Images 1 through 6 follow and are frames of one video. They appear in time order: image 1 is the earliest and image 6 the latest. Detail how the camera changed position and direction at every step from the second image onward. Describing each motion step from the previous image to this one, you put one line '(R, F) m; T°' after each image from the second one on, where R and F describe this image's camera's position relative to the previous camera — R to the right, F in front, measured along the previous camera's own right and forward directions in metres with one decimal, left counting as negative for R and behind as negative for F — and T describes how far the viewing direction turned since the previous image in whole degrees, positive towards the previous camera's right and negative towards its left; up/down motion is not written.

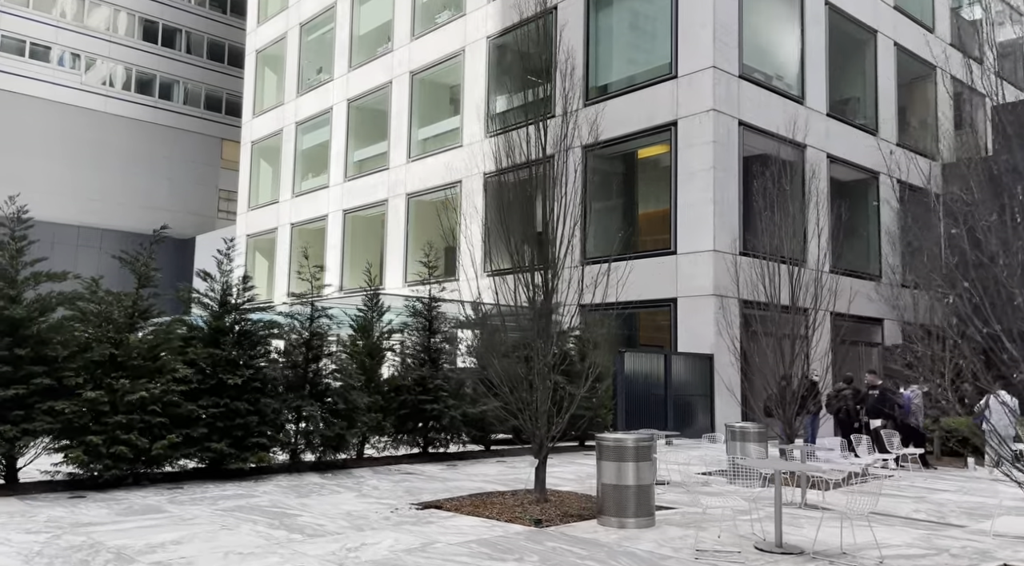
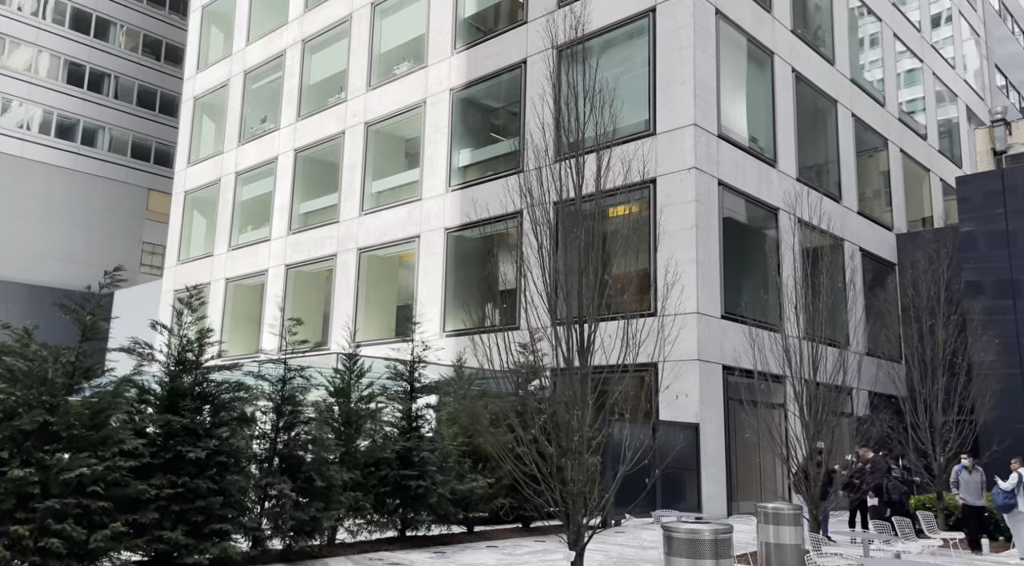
(-0.8, +1.2) m; +5°
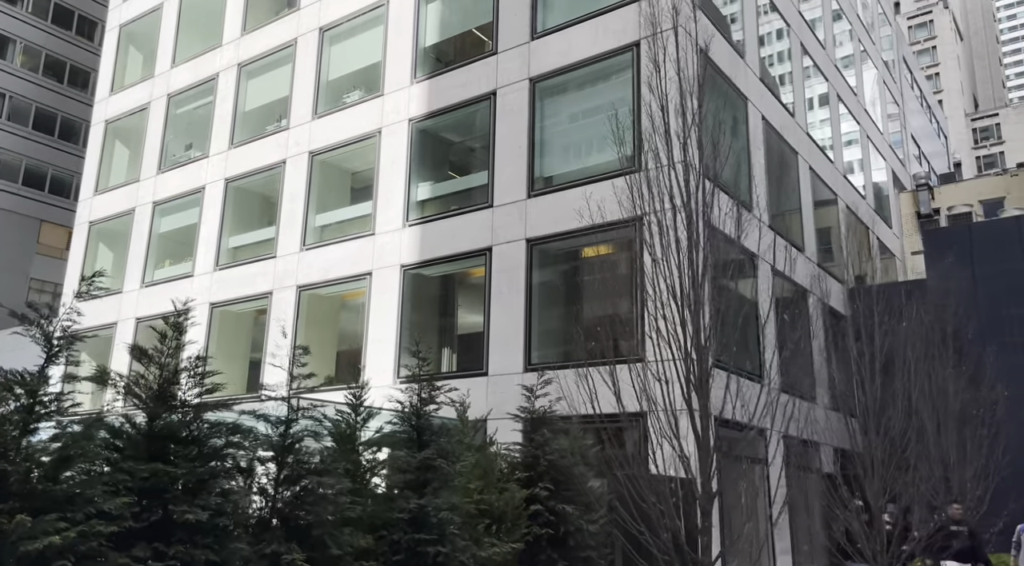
(-1.4, +1.4) m; +7°
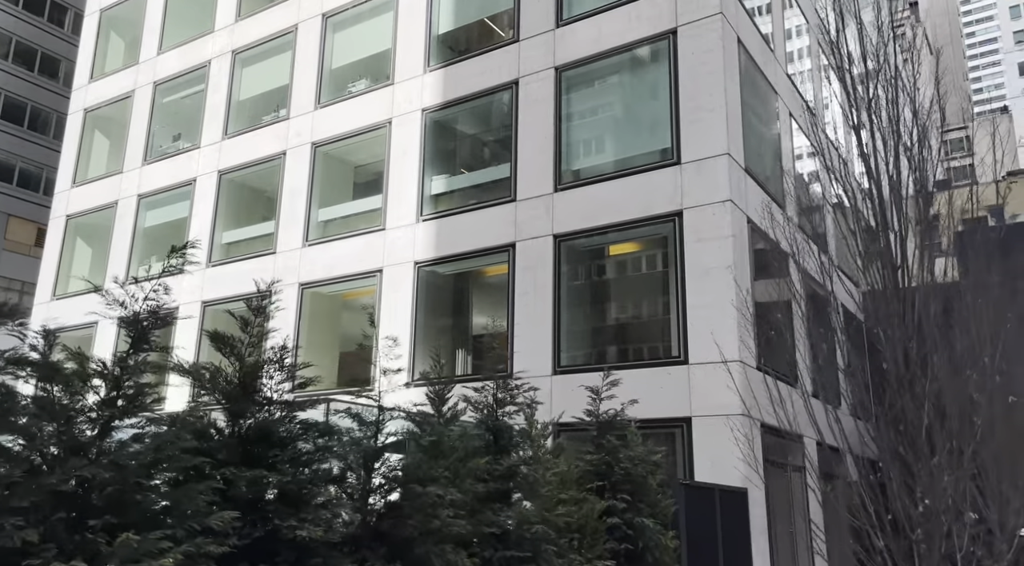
(-1.2, +0.9) m; +3°
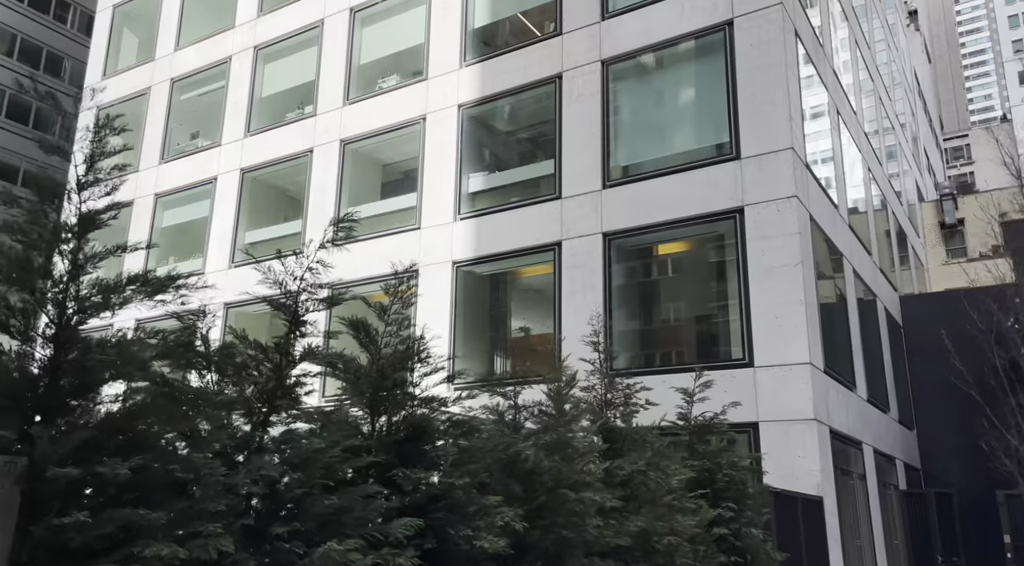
(-1.1, +0.6) m; +1°
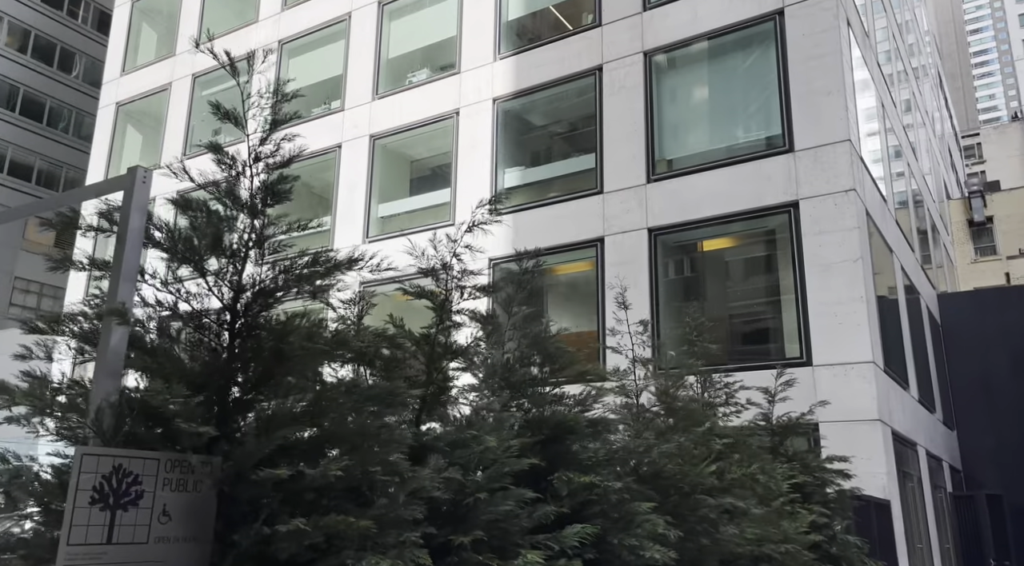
(-0.7, +0.4) m; 0°
